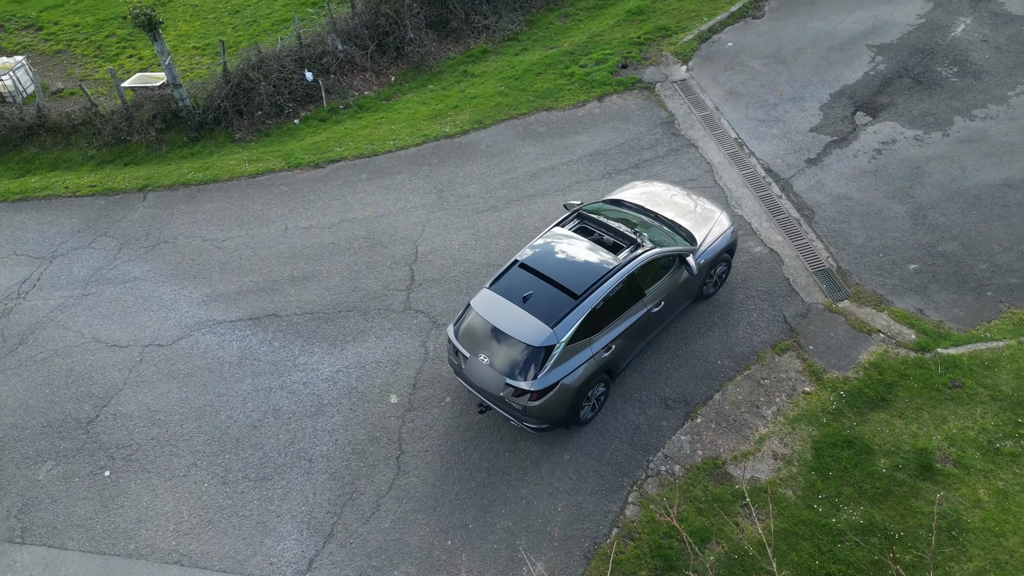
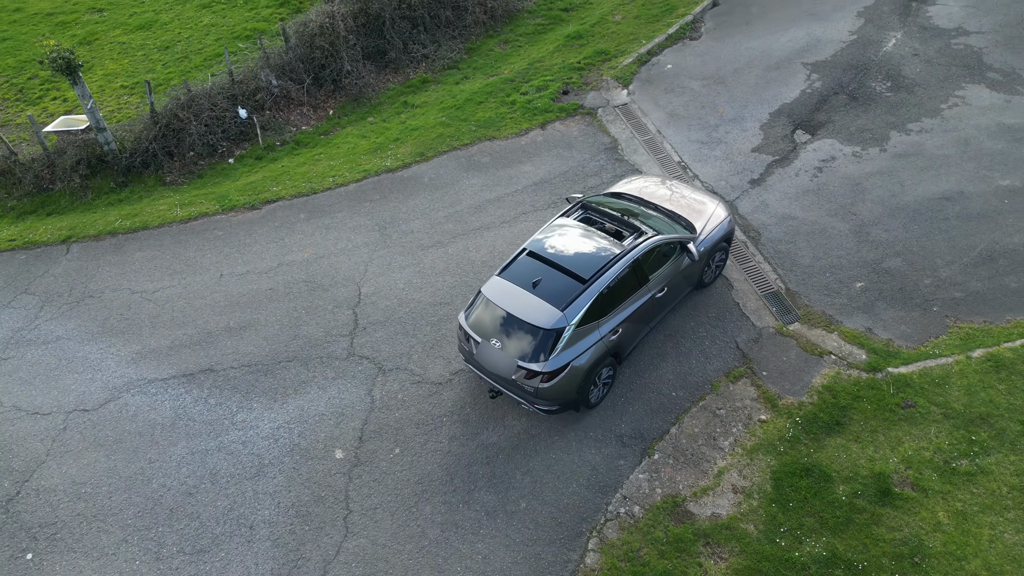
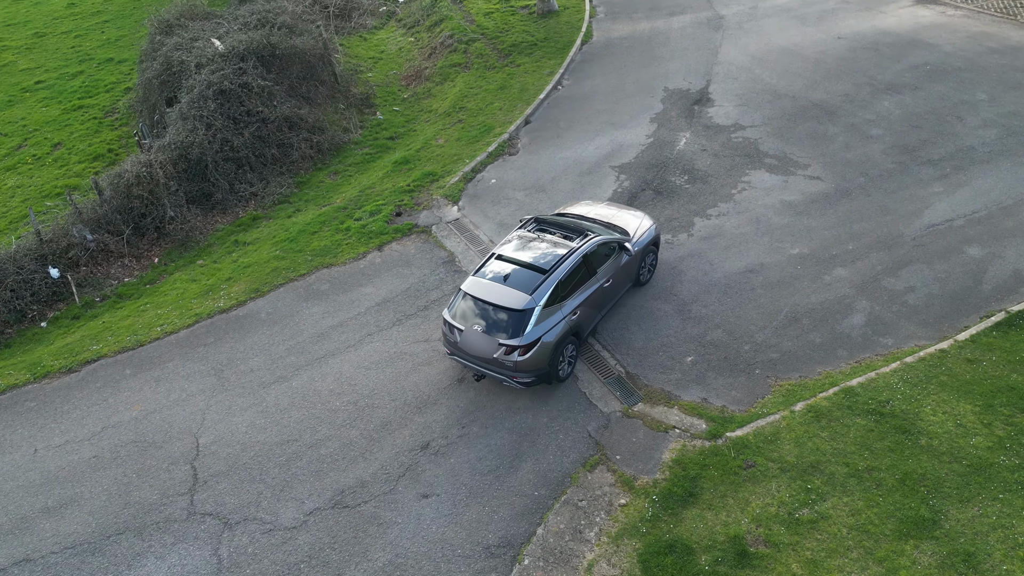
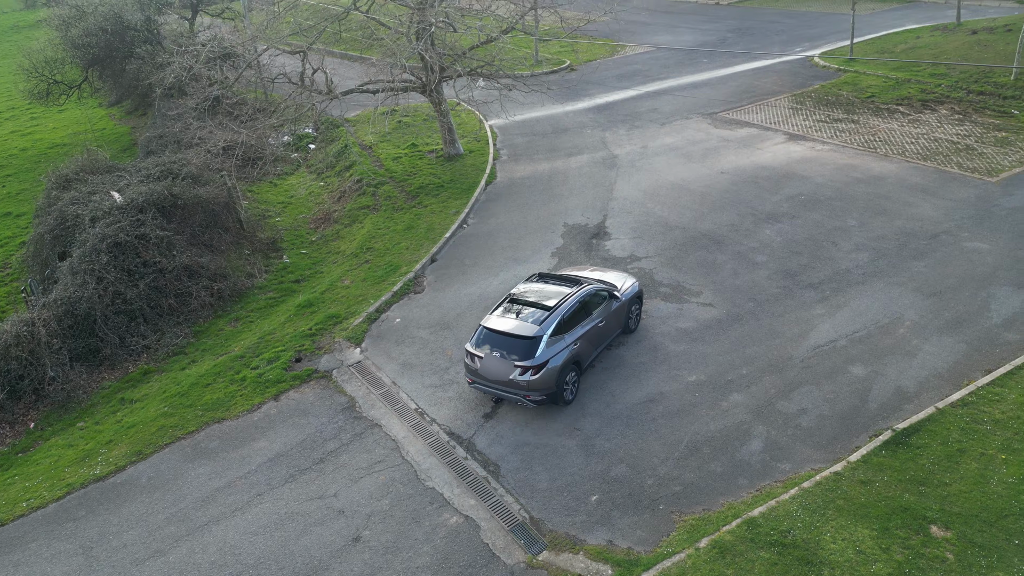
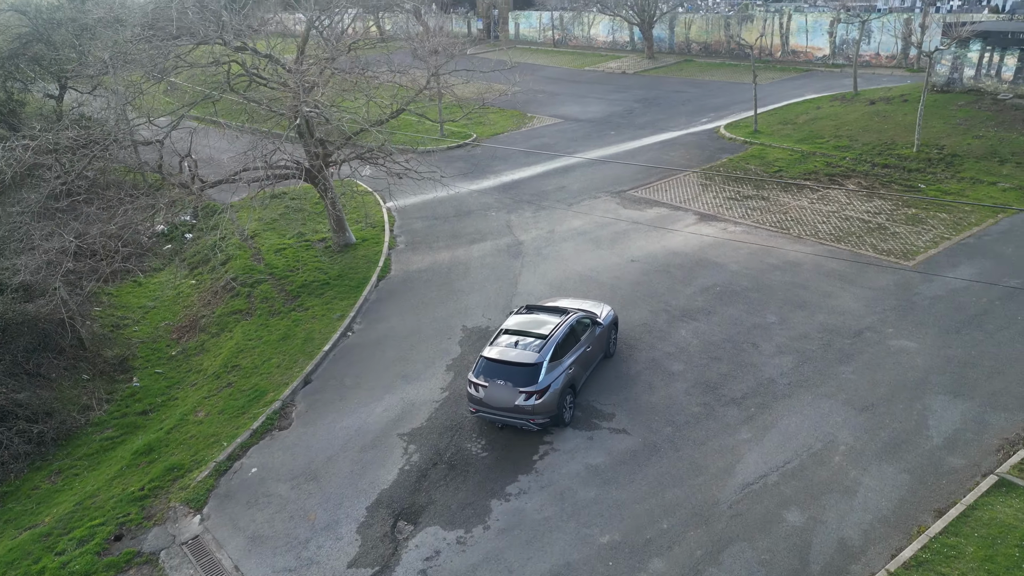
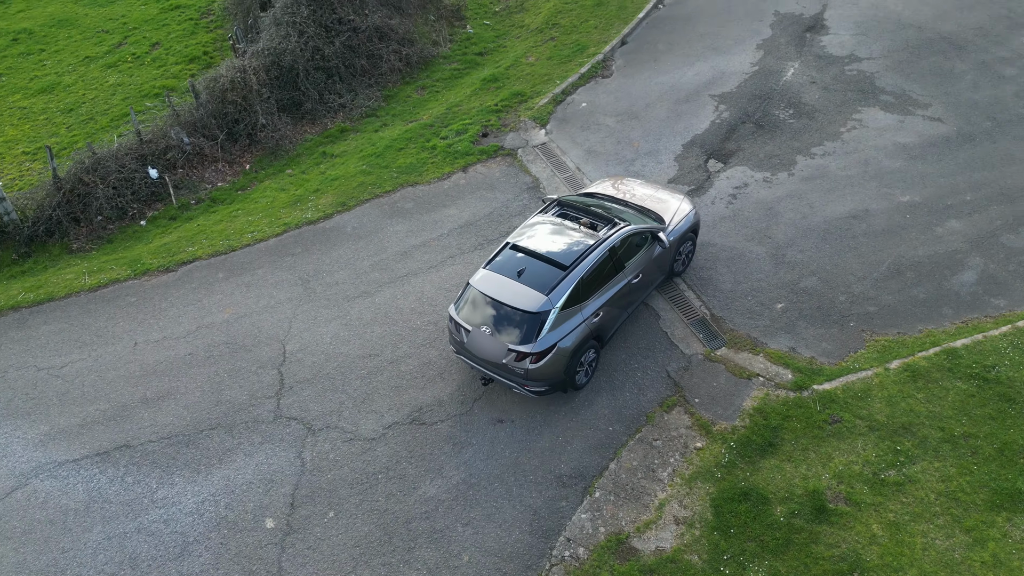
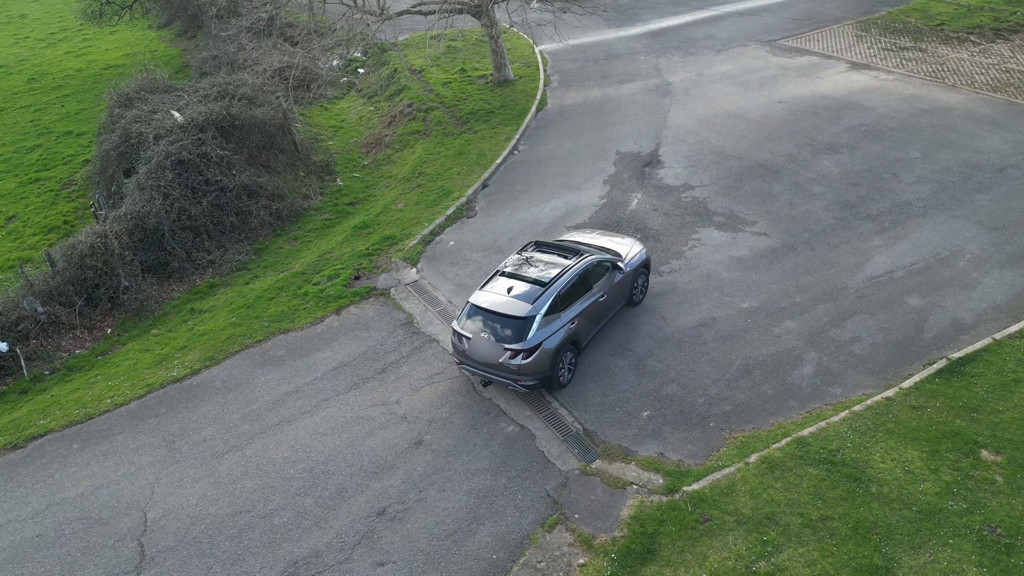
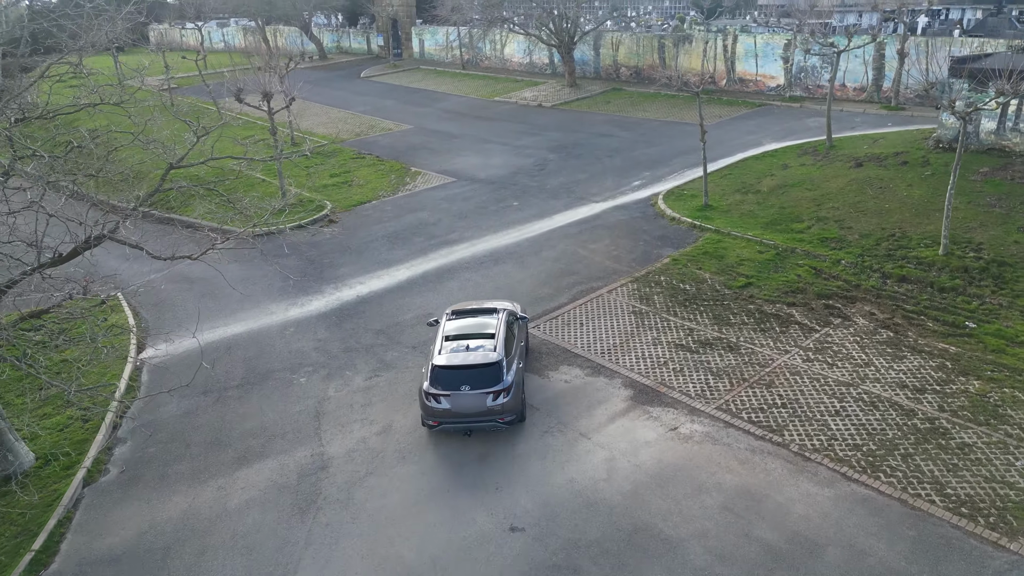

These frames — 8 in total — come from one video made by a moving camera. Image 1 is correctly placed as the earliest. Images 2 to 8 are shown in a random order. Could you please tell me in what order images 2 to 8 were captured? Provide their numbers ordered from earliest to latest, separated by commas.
2, 6, 3, 7, 4, 5, 8
